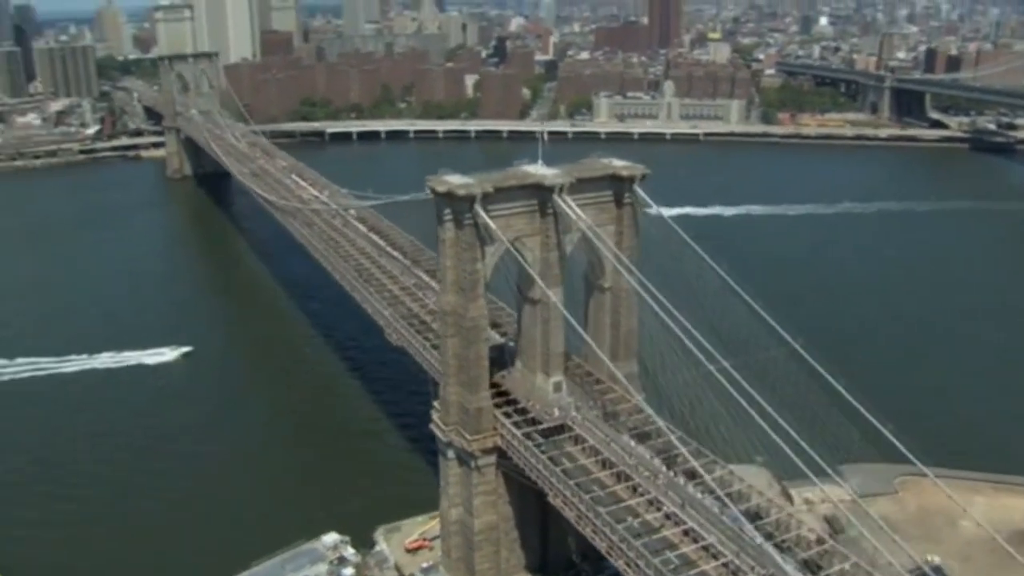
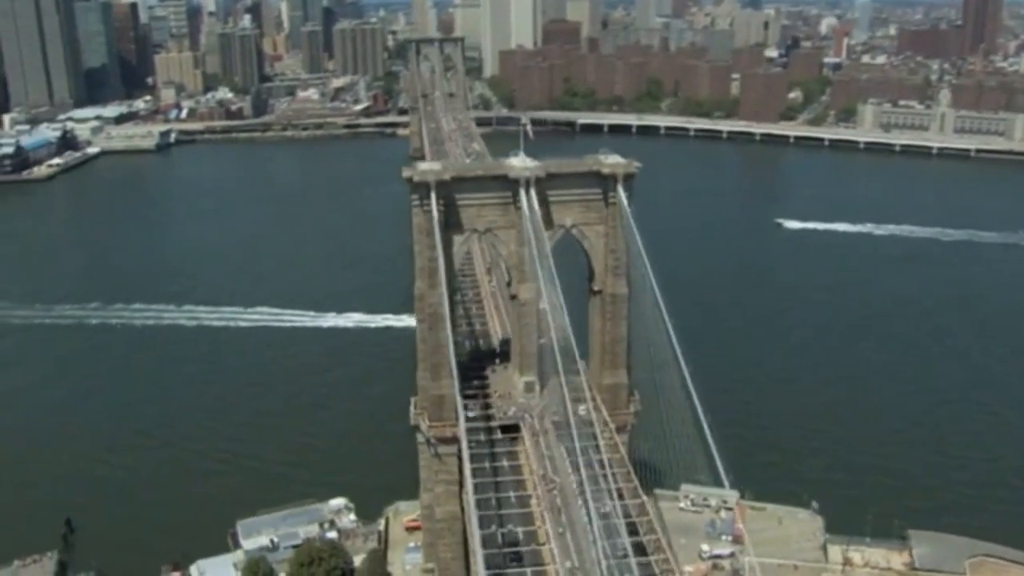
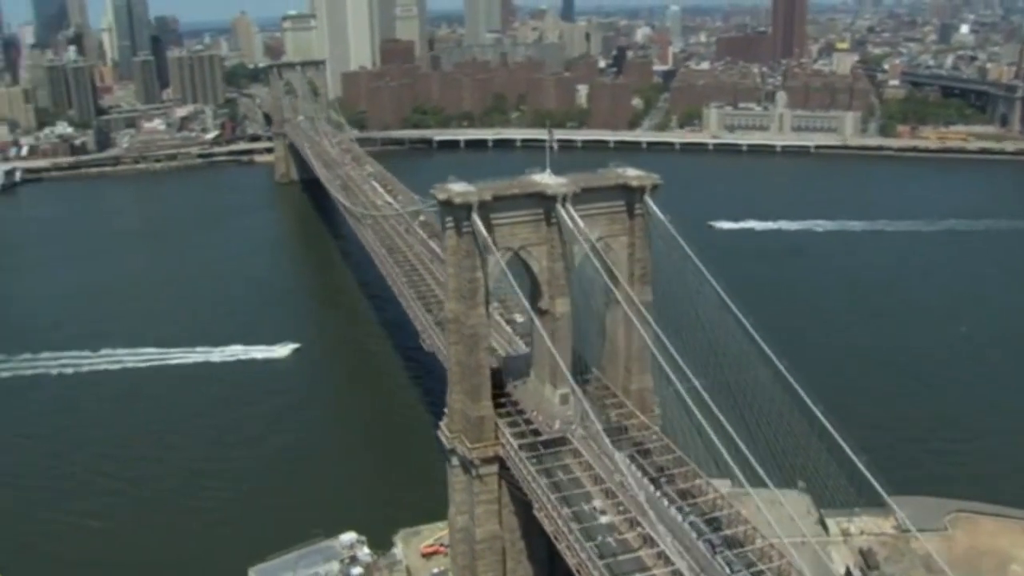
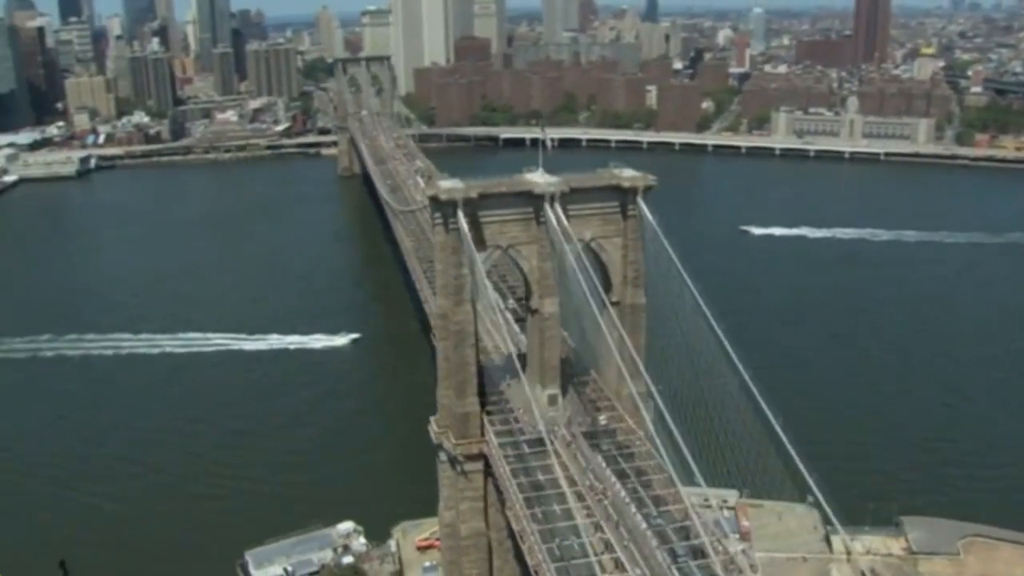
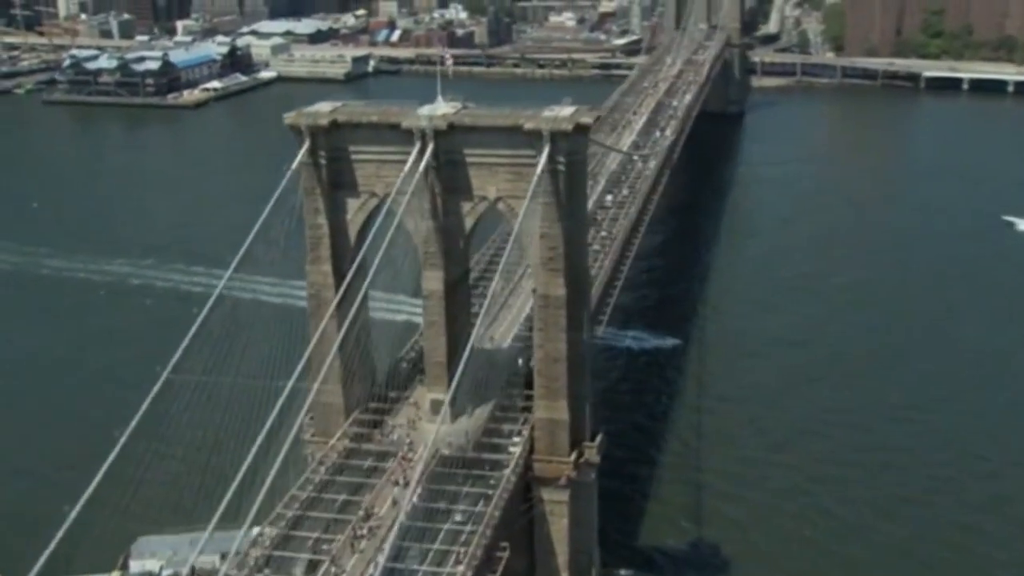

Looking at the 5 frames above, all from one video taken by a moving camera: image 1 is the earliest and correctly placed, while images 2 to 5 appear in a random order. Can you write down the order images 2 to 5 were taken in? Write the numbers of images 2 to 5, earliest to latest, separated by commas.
3, 4, 2, 5
